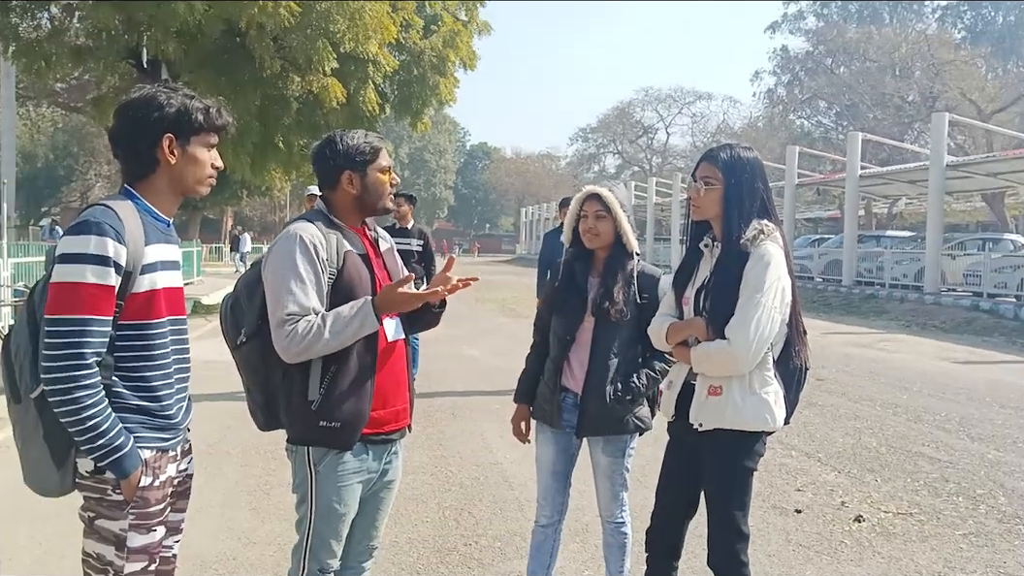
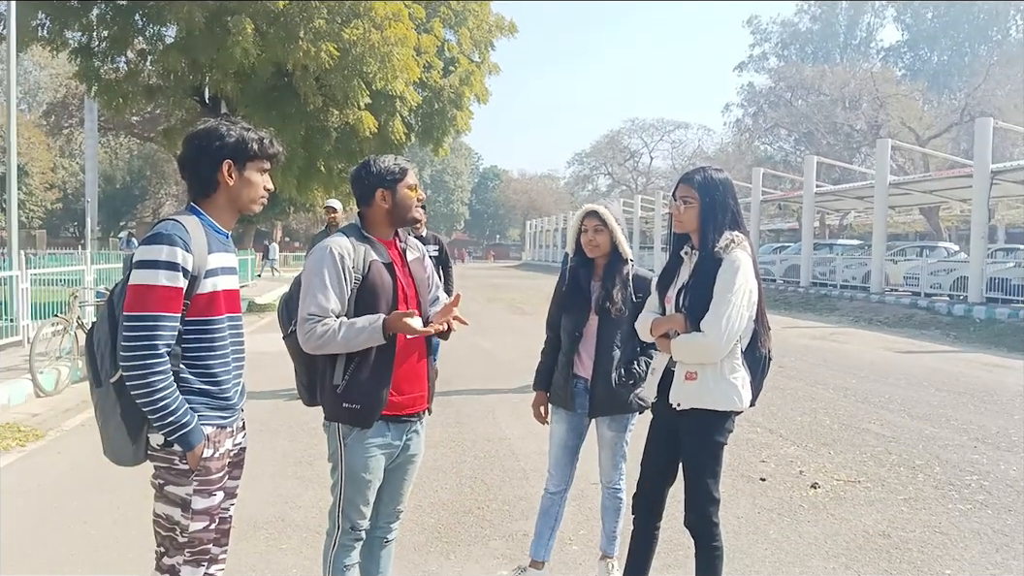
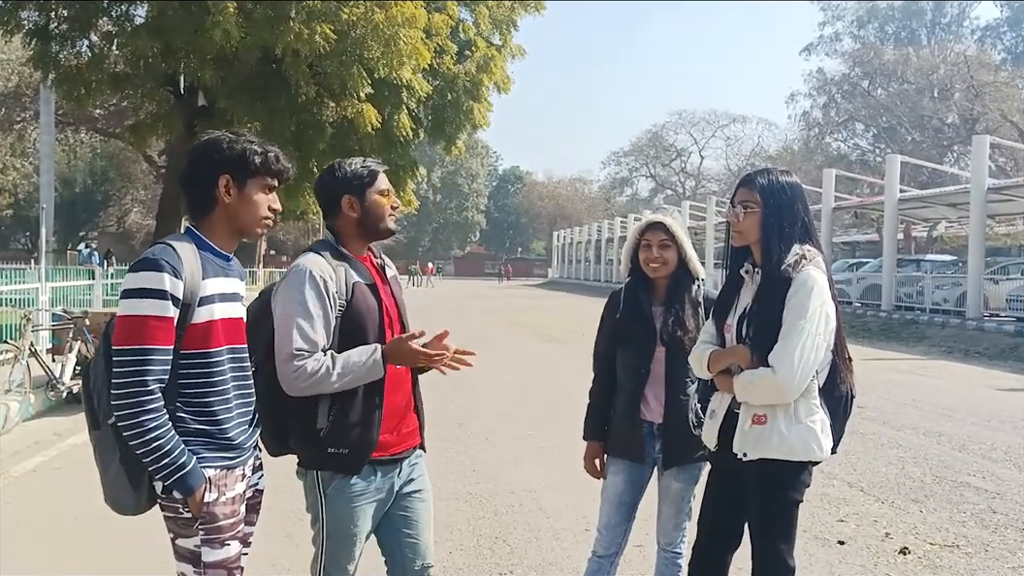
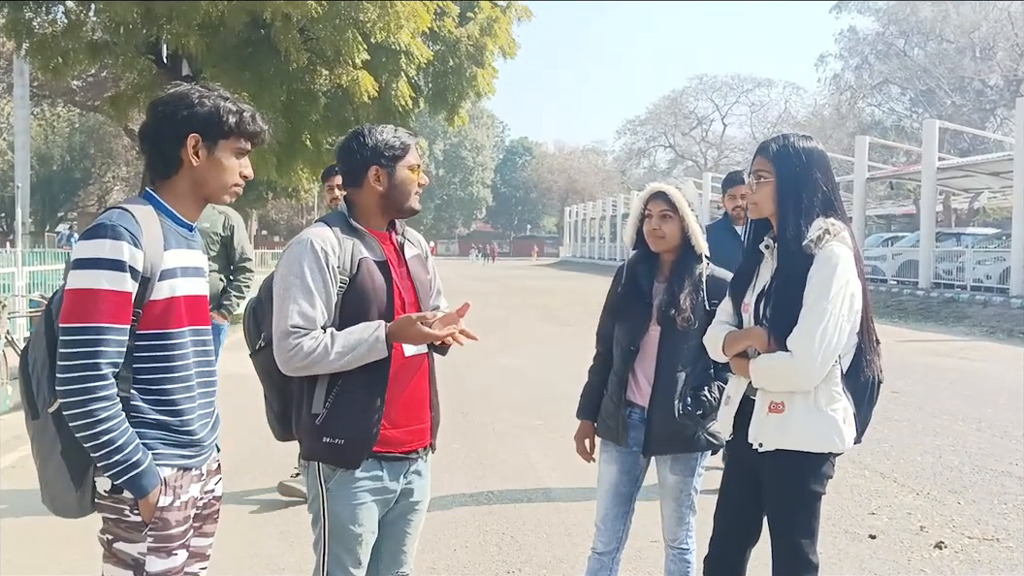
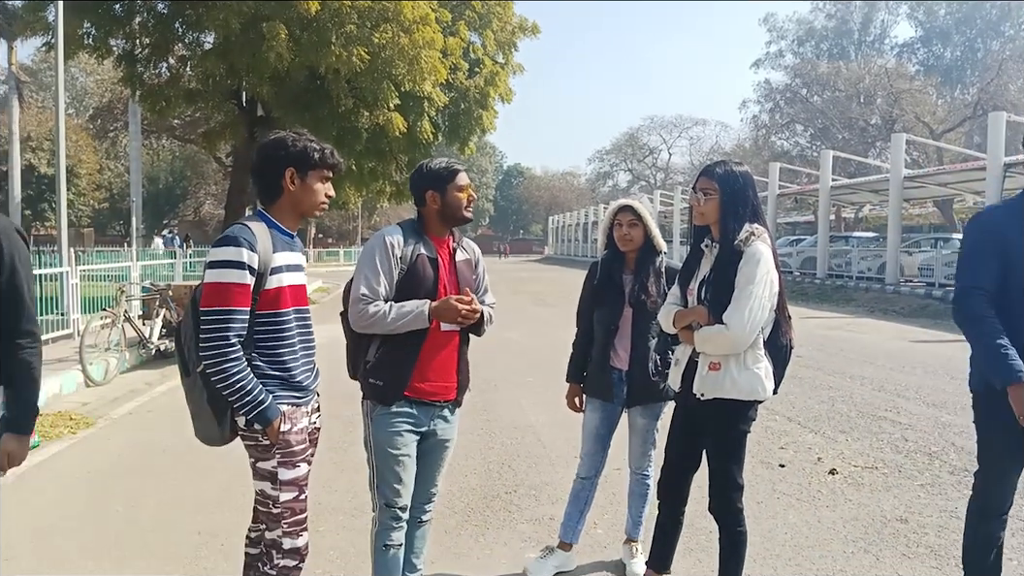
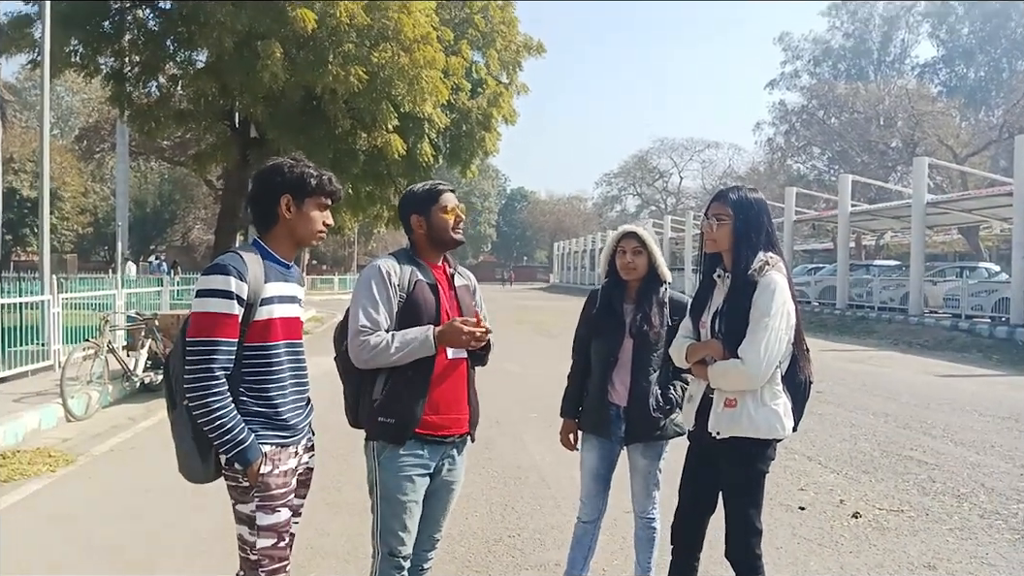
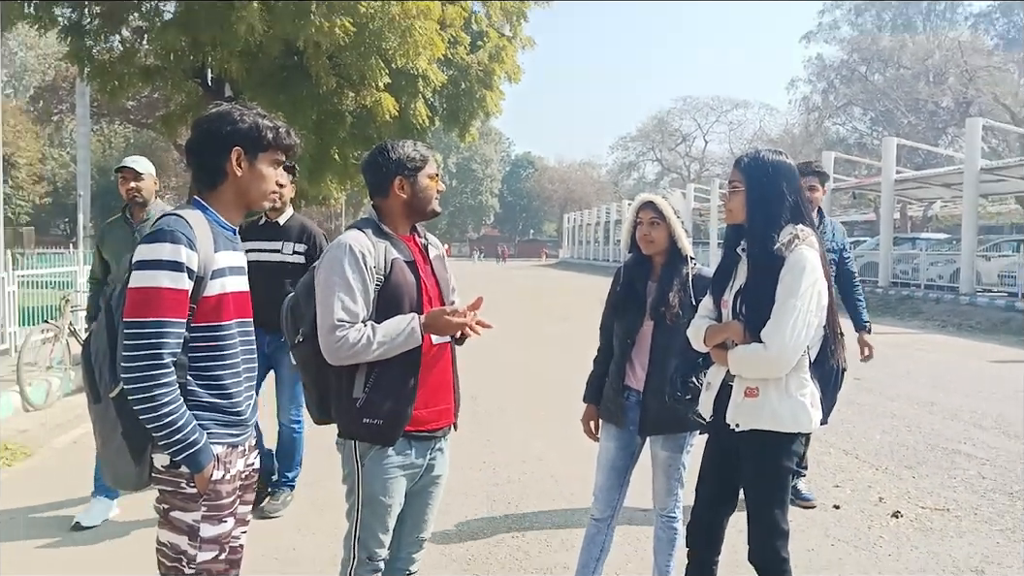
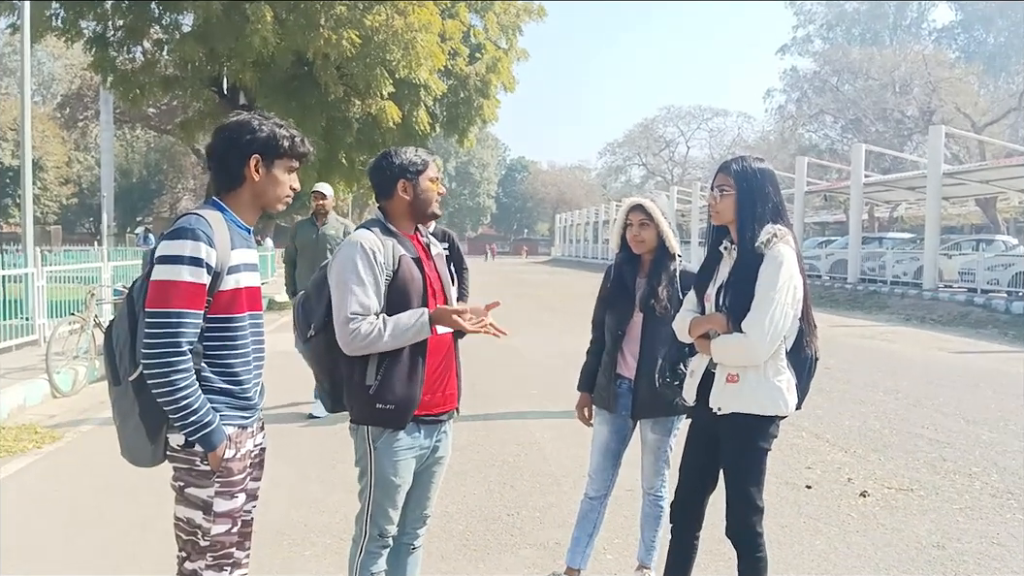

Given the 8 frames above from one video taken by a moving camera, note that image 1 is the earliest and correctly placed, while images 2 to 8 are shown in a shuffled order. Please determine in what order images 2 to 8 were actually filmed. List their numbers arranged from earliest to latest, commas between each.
2, 8, 4, 7, 5, 6, 3
